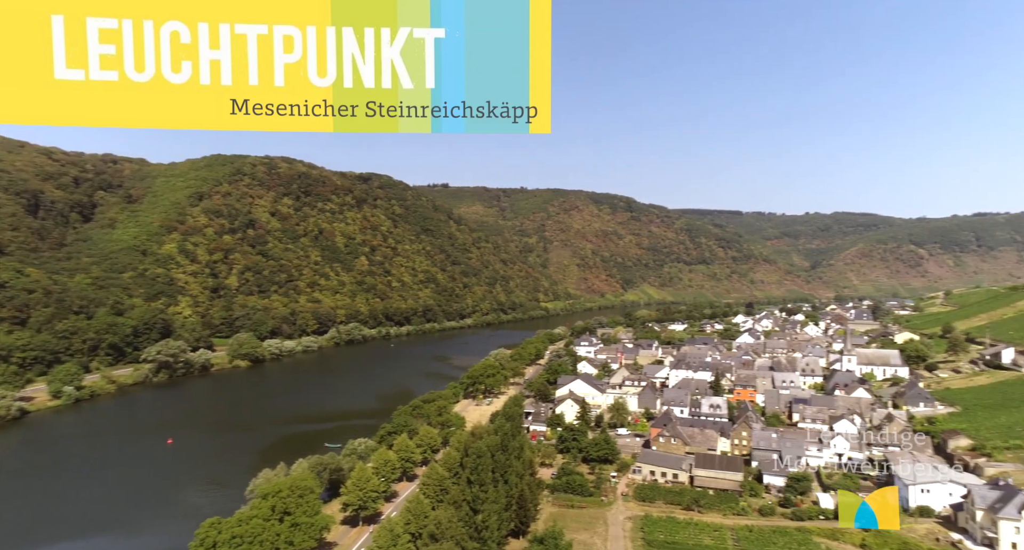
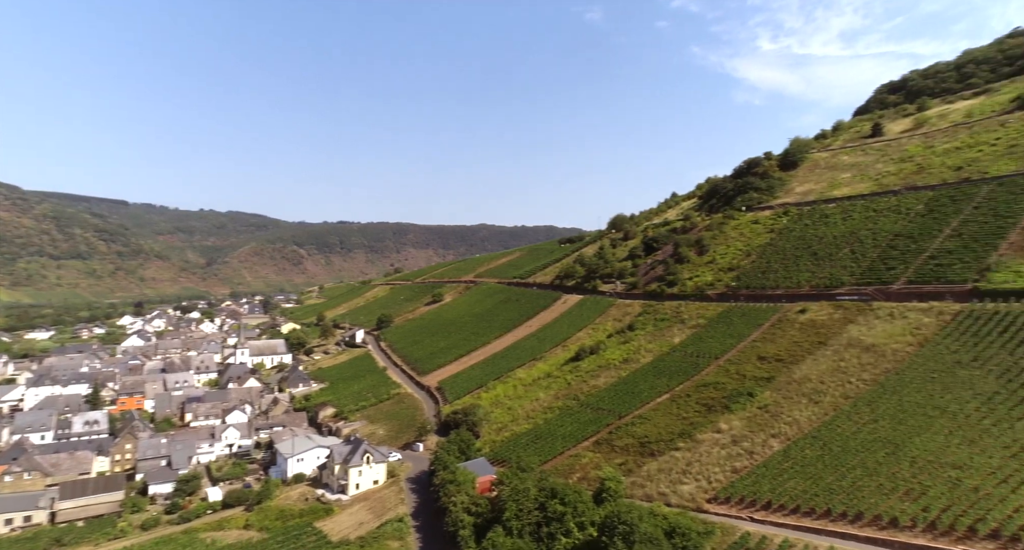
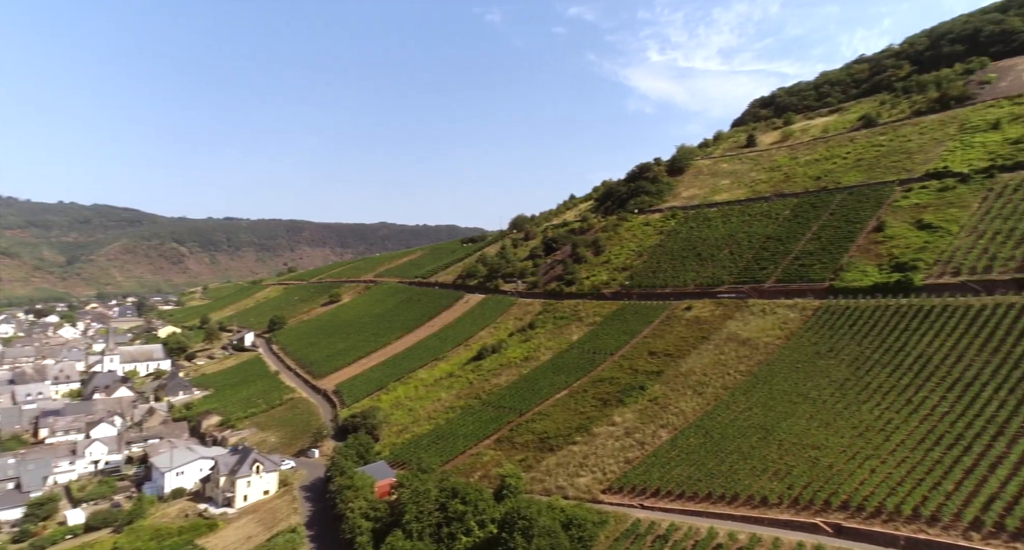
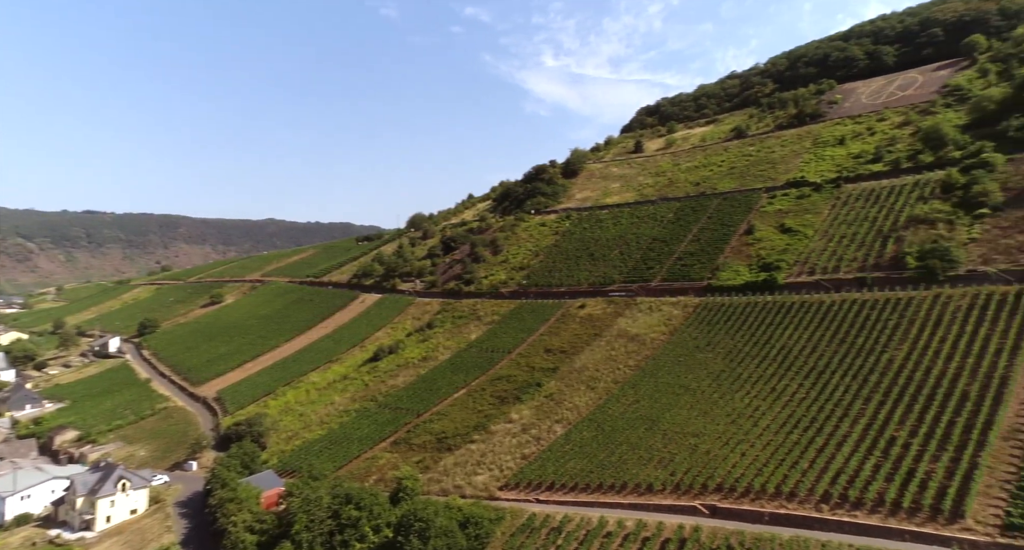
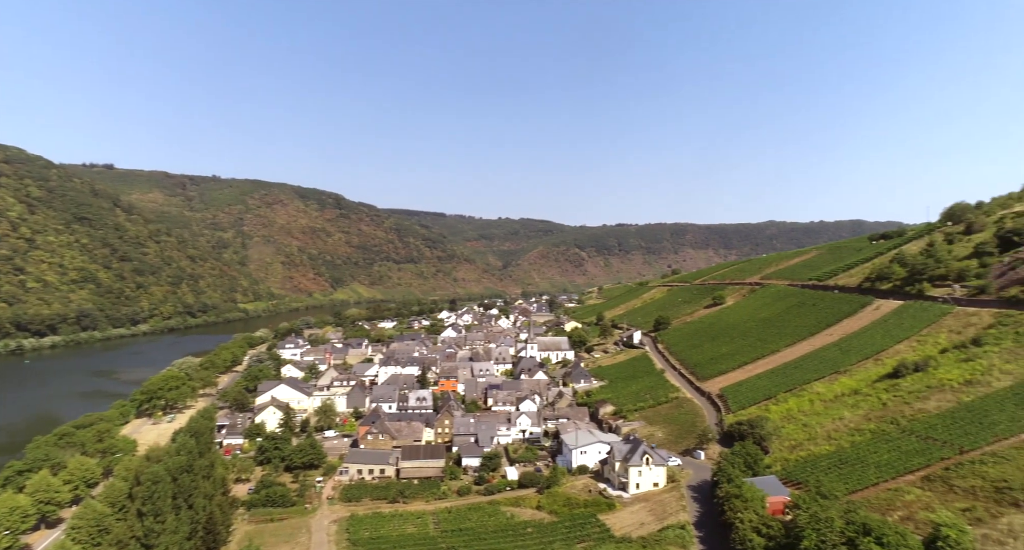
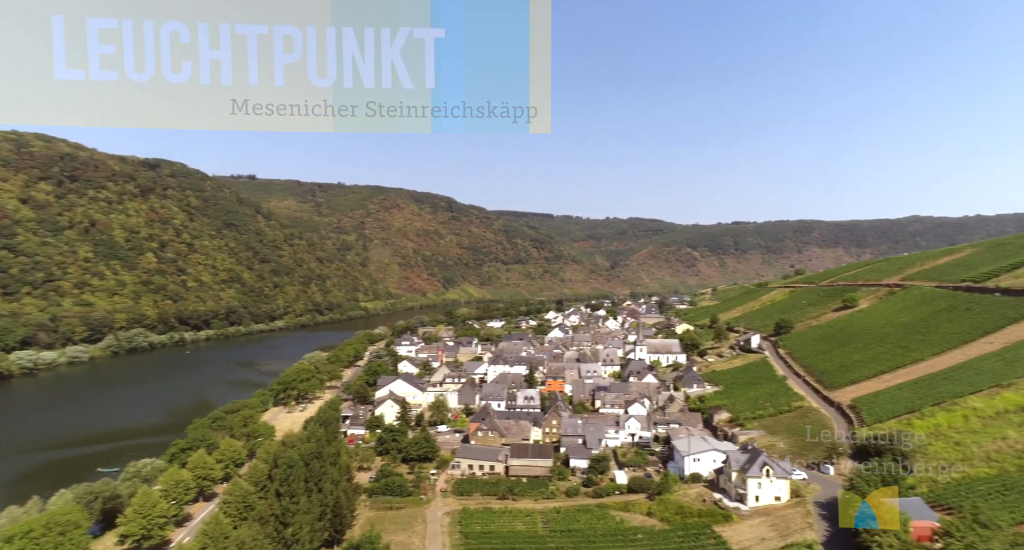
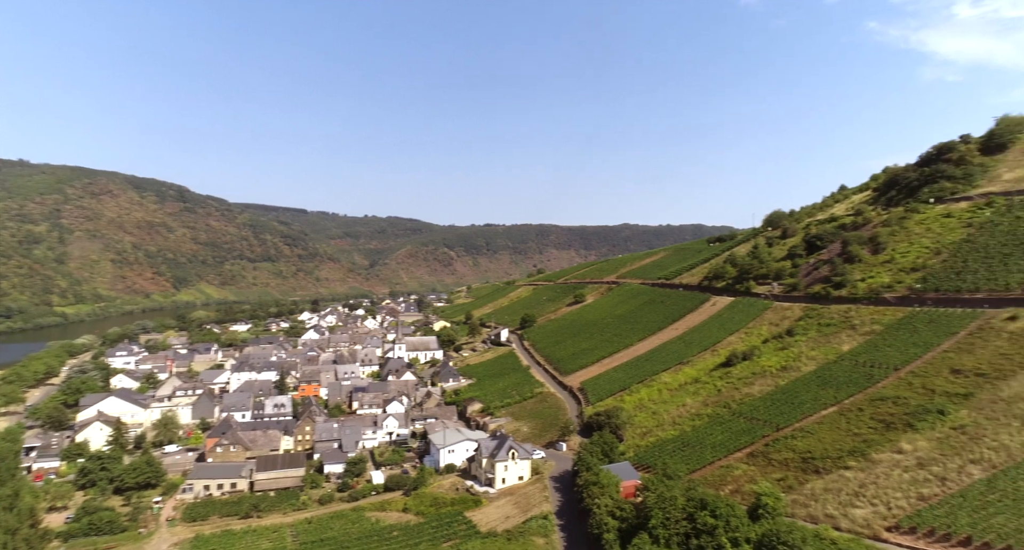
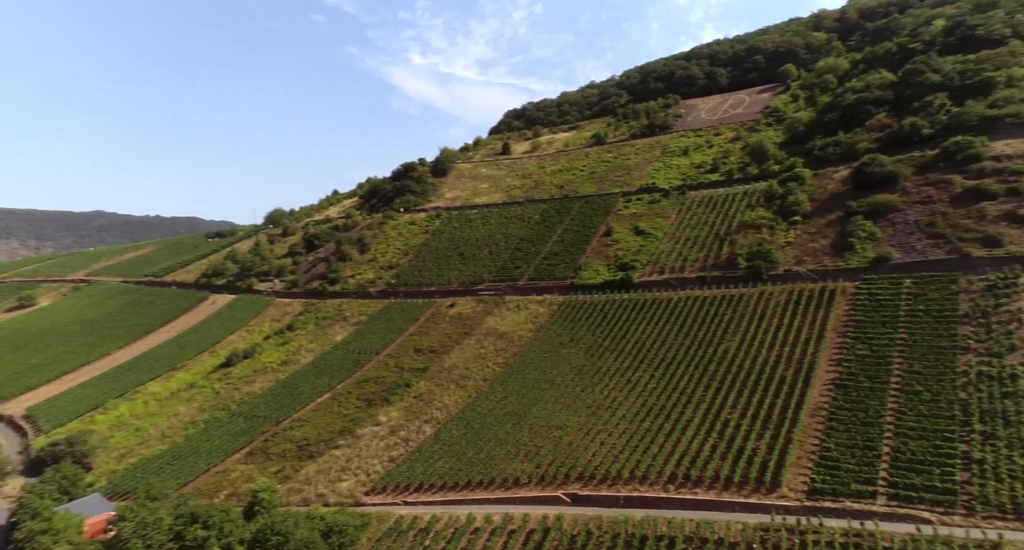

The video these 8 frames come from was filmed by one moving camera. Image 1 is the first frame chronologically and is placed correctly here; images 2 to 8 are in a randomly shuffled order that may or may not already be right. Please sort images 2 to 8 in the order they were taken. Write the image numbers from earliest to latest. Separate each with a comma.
6, 5, 7, 2, 3, 4, 8
